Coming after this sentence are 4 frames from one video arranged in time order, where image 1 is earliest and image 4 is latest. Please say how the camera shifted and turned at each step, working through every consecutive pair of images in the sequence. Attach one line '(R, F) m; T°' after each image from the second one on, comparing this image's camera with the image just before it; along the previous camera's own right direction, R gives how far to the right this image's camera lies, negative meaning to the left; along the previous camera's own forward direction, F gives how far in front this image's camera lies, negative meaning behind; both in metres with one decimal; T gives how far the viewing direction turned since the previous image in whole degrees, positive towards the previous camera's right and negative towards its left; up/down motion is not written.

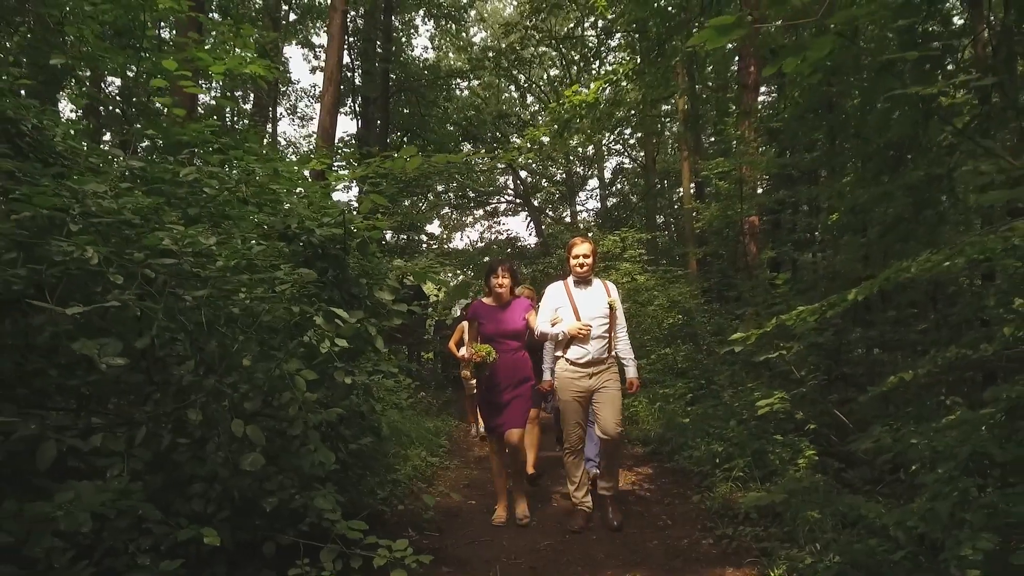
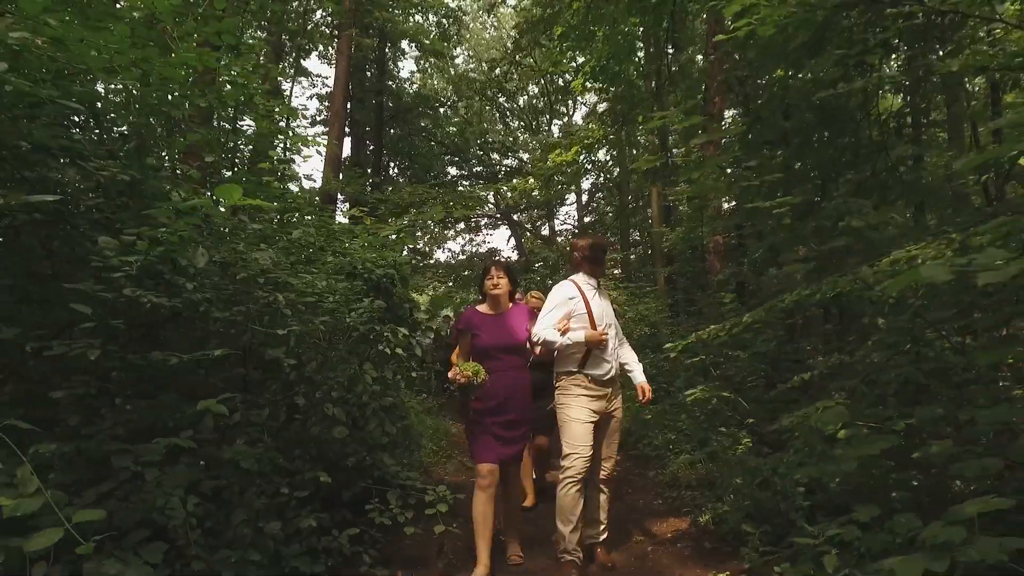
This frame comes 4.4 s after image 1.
(-0.1, -1.1) m; +2°
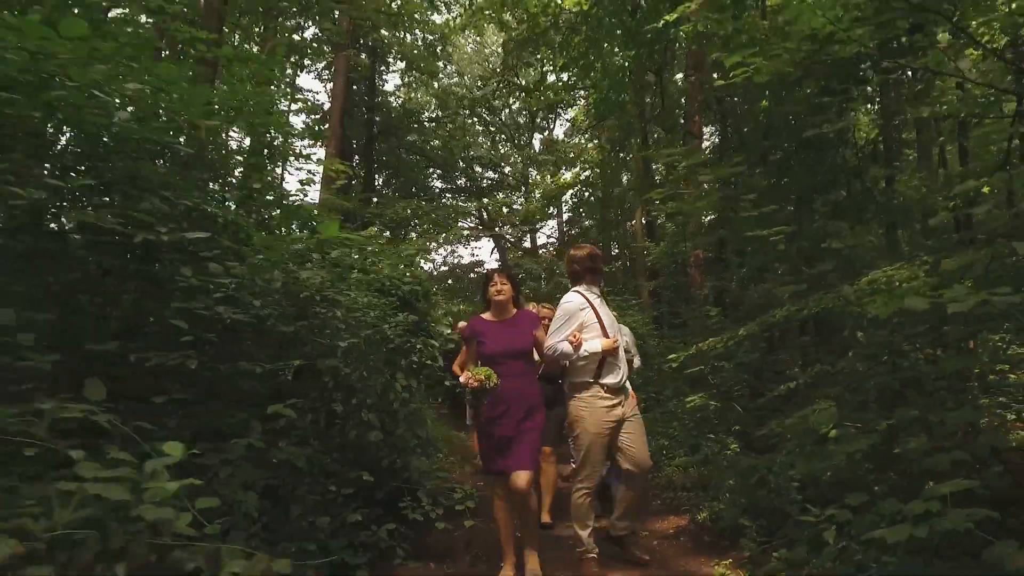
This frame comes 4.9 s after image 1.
(-0.2, -0.3) m; +2°
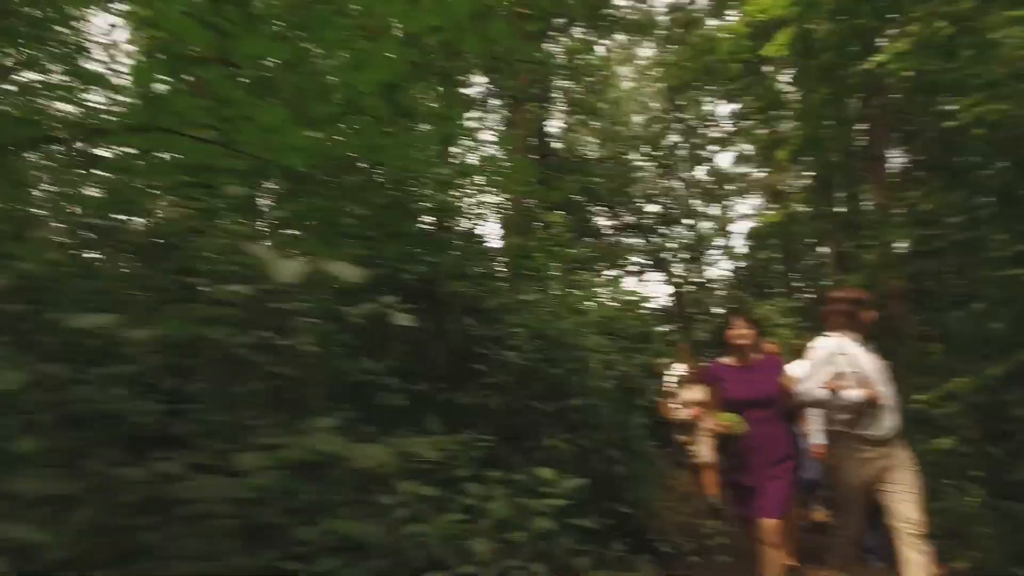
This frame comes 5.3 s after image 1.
(-0.4, -0.3) m; -13°
